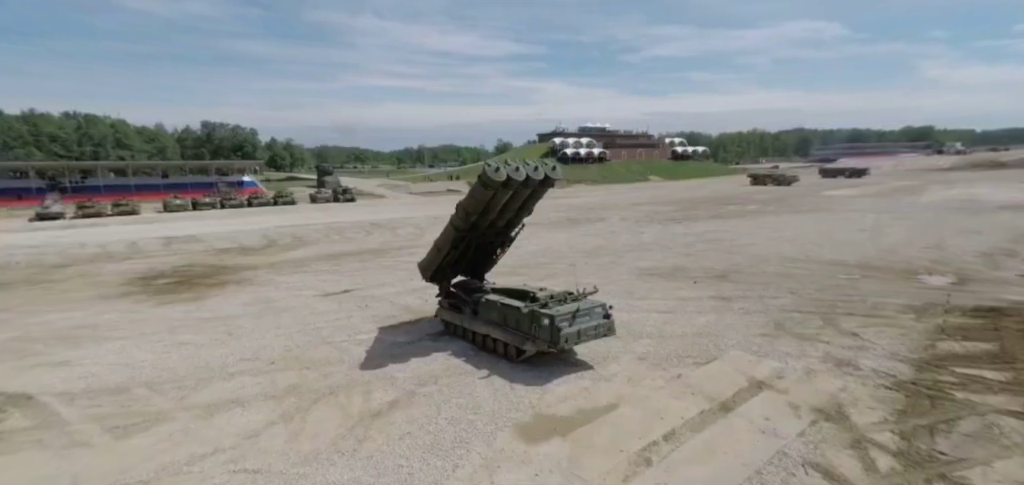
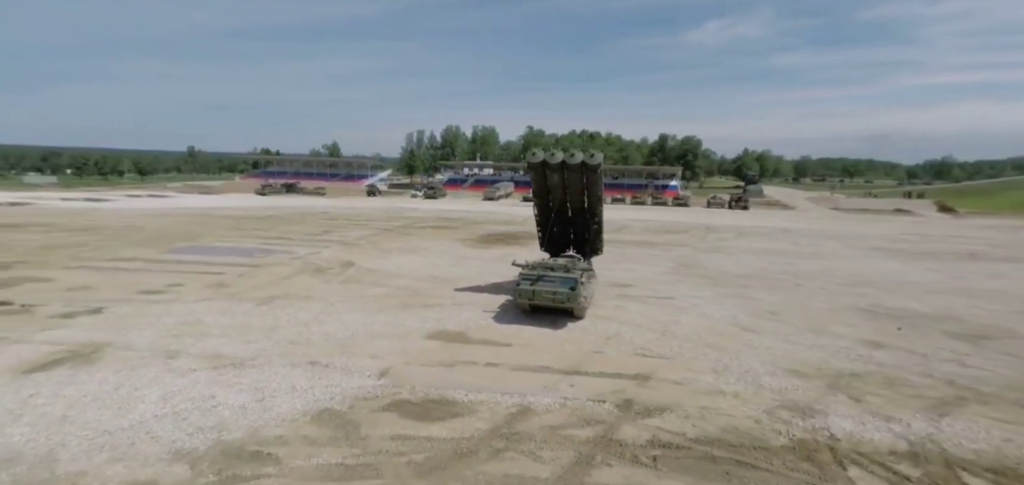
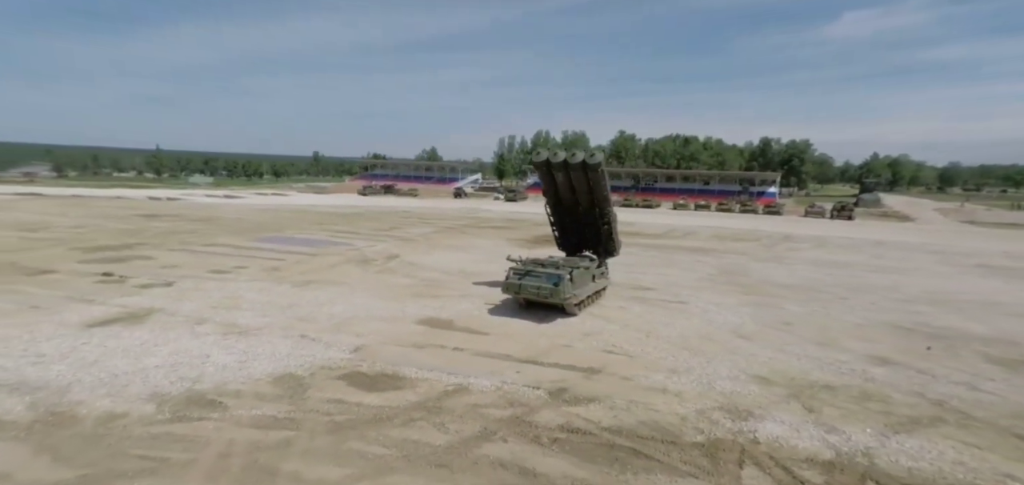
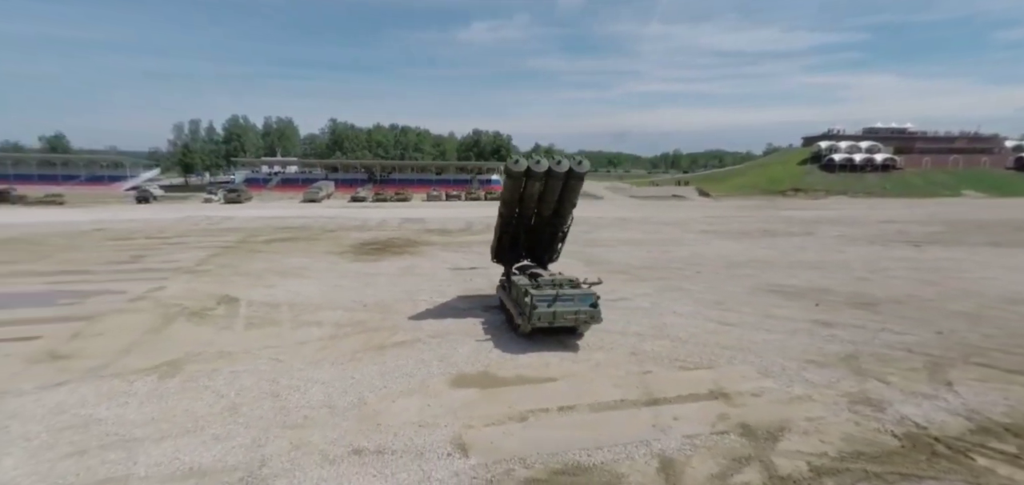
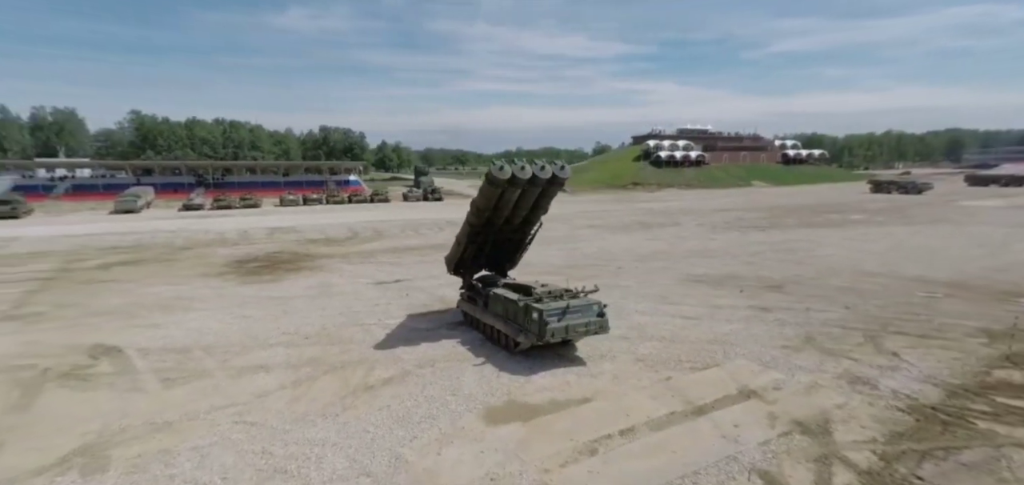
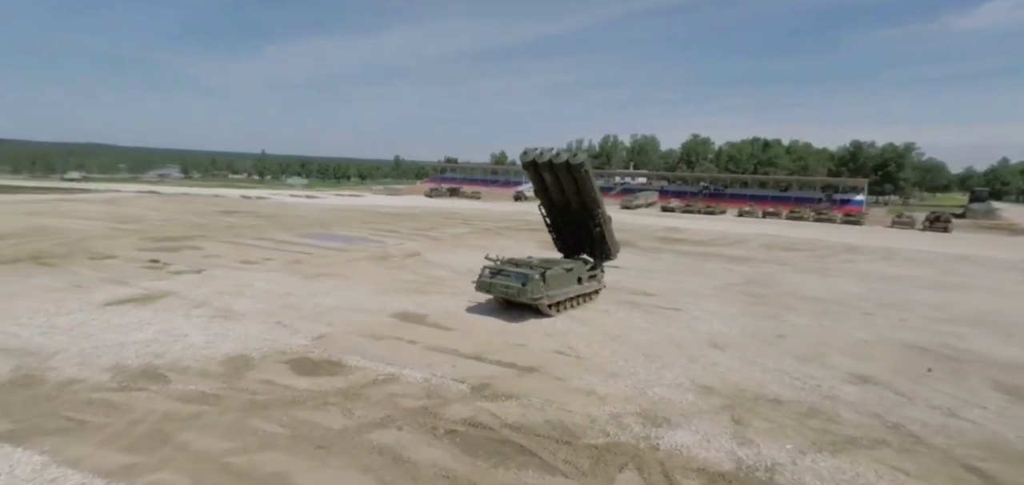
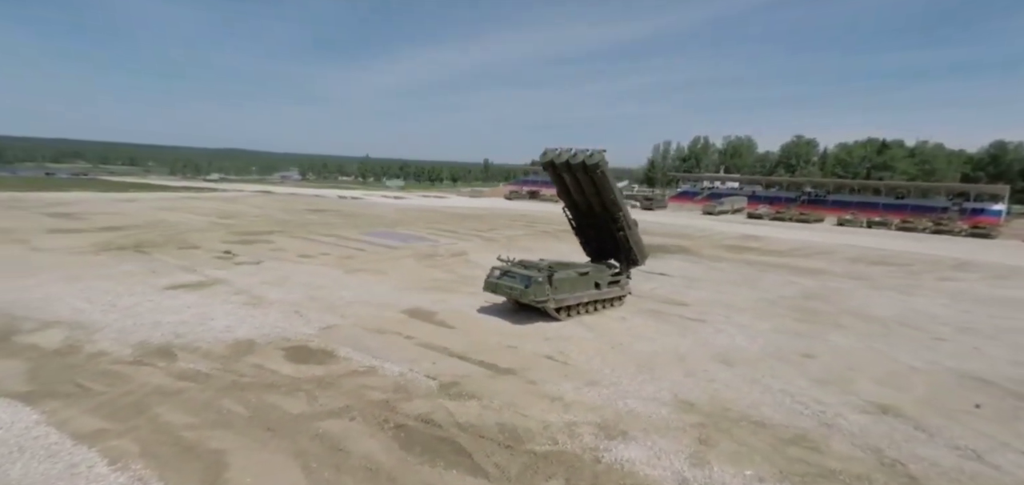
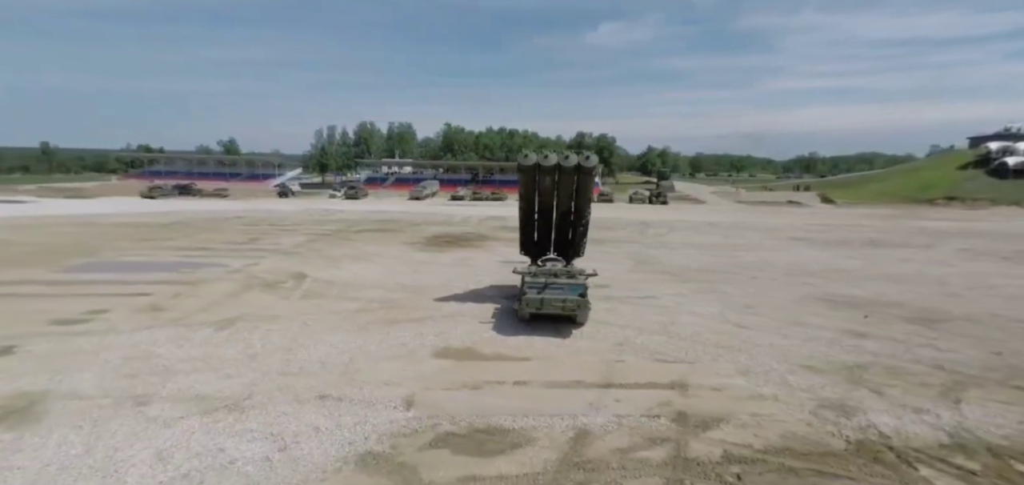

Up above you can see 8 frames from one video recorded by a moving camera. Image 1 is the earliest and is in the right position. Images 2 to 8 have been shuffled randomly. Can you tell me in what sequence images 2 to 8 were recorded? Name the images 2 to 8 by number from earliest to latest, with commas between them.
5, 4, 8, 2, 3, 6, 7
